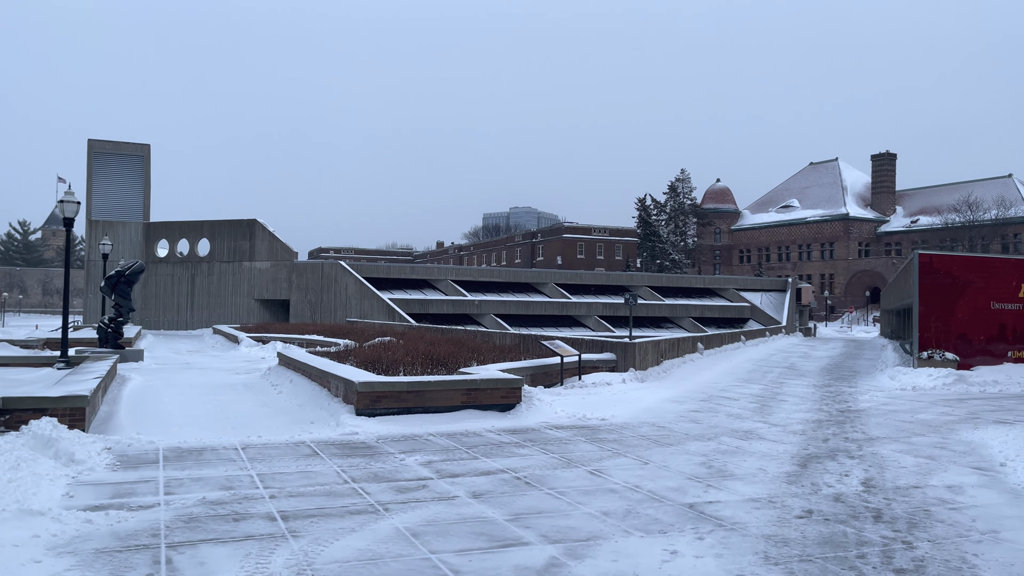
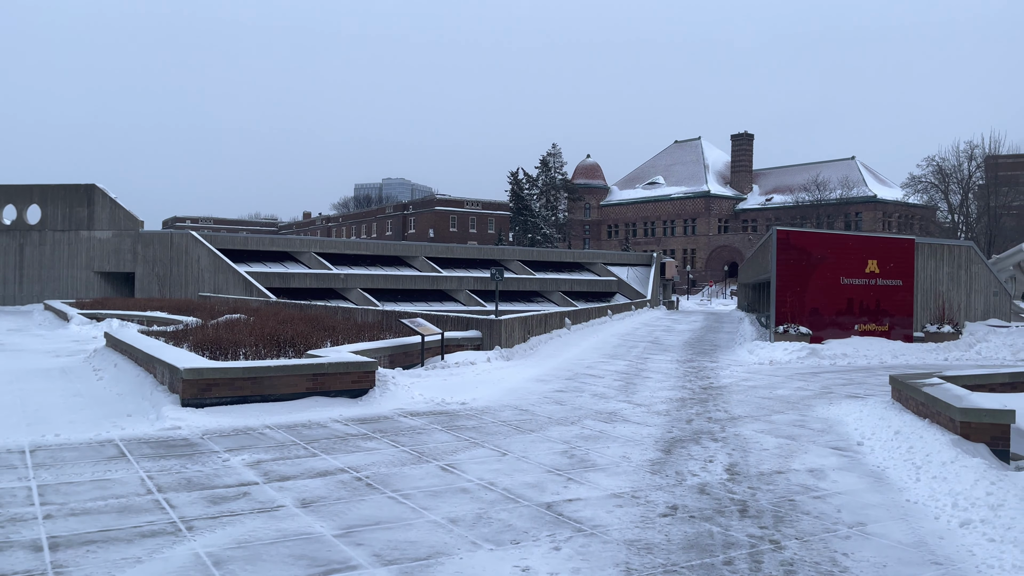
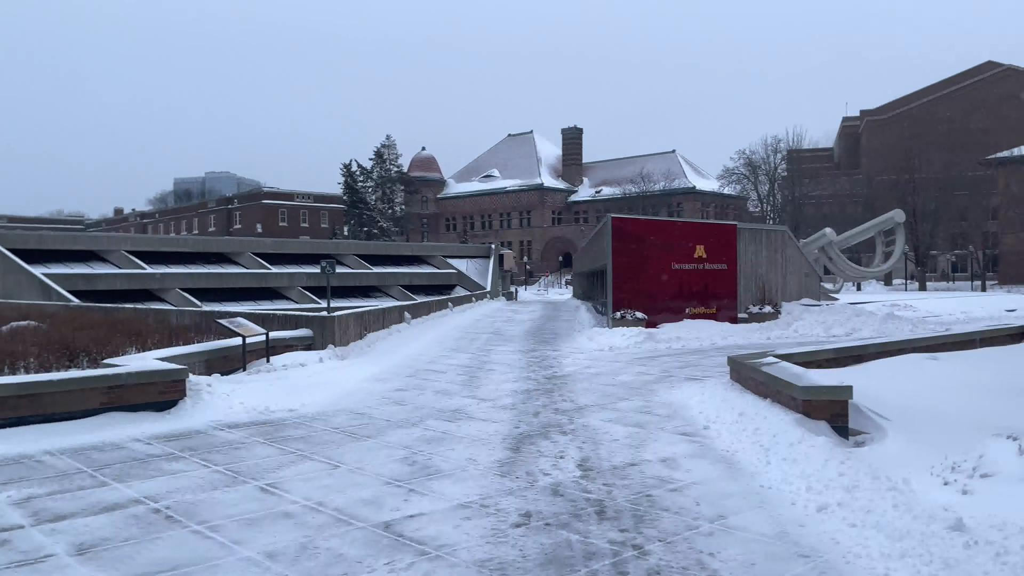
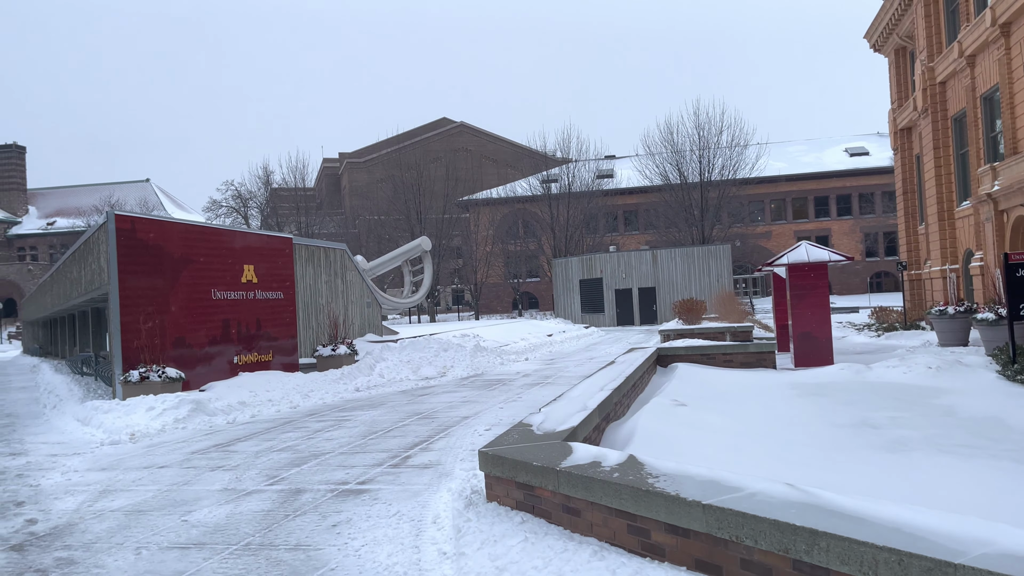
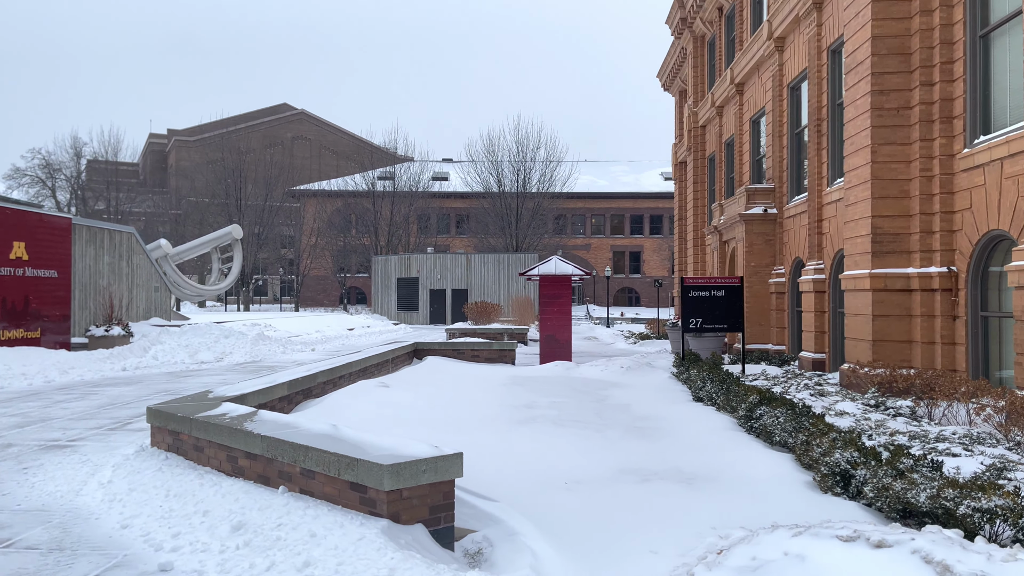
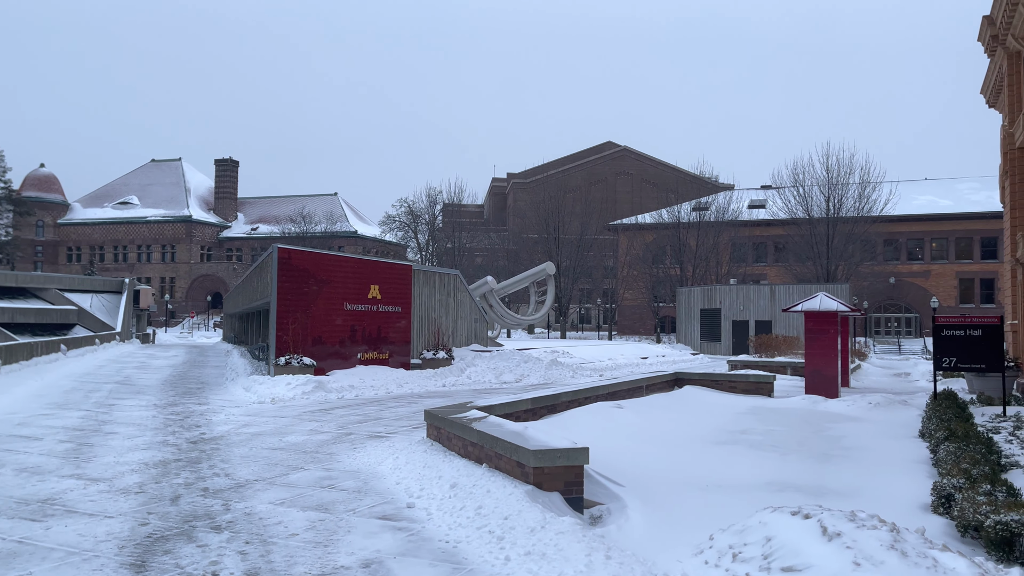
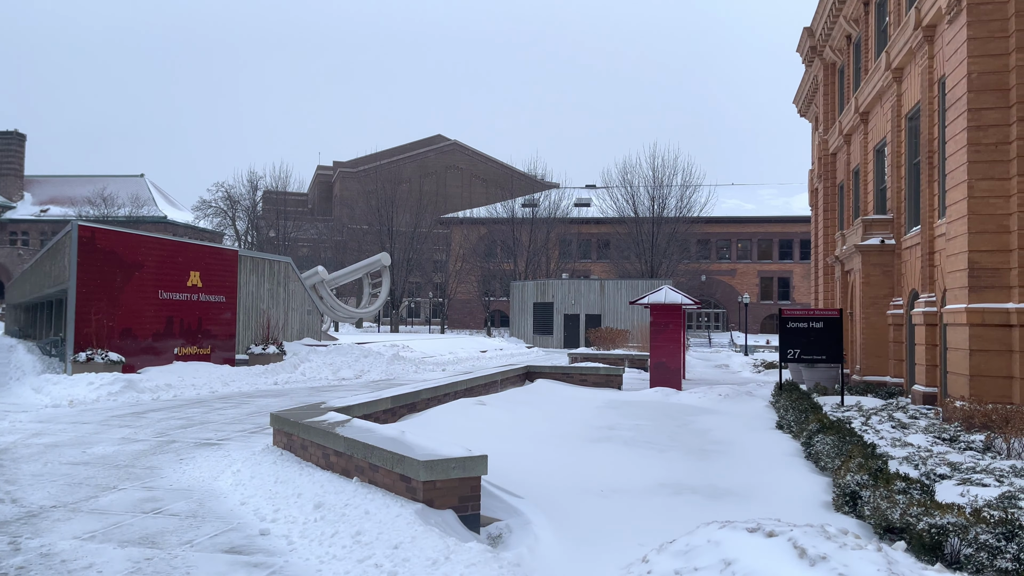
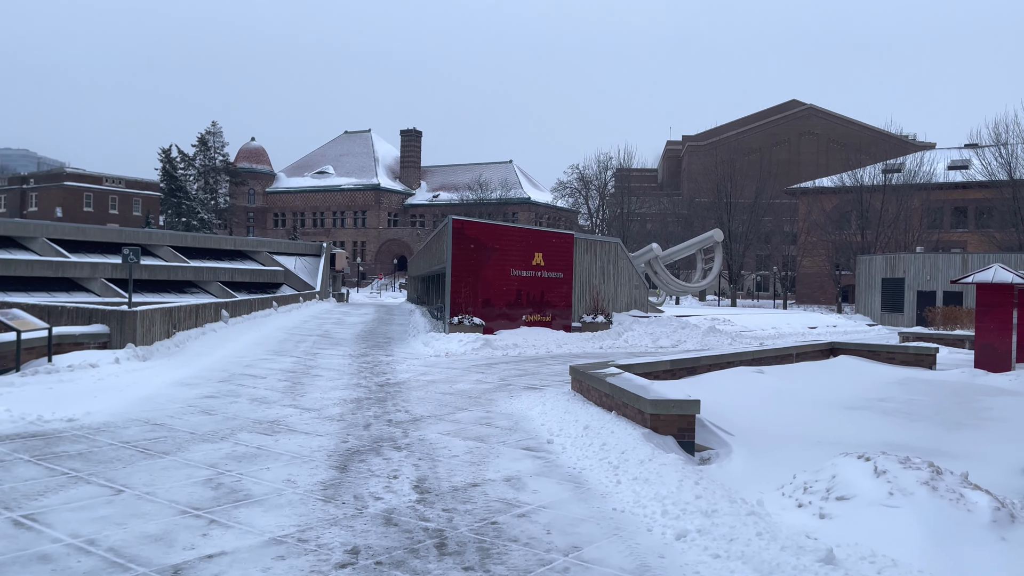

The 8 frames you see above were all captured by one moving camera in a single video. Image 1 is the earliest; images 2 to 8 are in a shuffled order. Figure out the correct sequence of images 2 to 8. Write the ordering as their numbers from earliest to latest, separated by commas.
2, 3, 8, 6, 7, 5, 4
